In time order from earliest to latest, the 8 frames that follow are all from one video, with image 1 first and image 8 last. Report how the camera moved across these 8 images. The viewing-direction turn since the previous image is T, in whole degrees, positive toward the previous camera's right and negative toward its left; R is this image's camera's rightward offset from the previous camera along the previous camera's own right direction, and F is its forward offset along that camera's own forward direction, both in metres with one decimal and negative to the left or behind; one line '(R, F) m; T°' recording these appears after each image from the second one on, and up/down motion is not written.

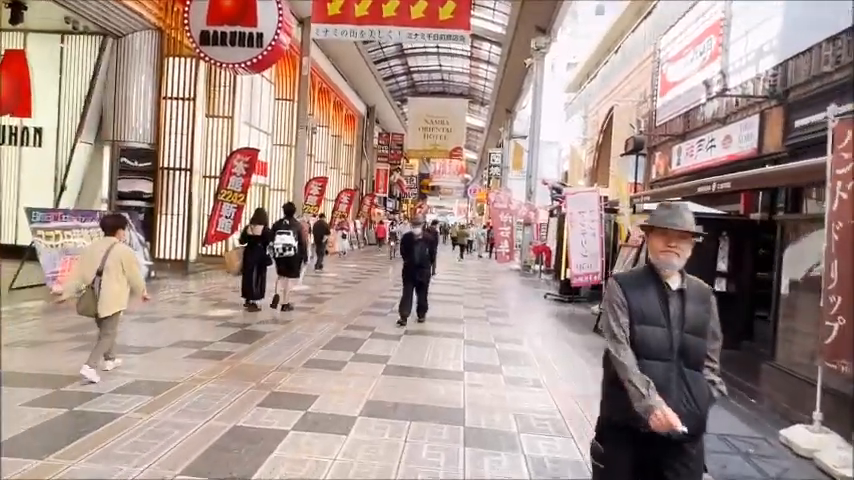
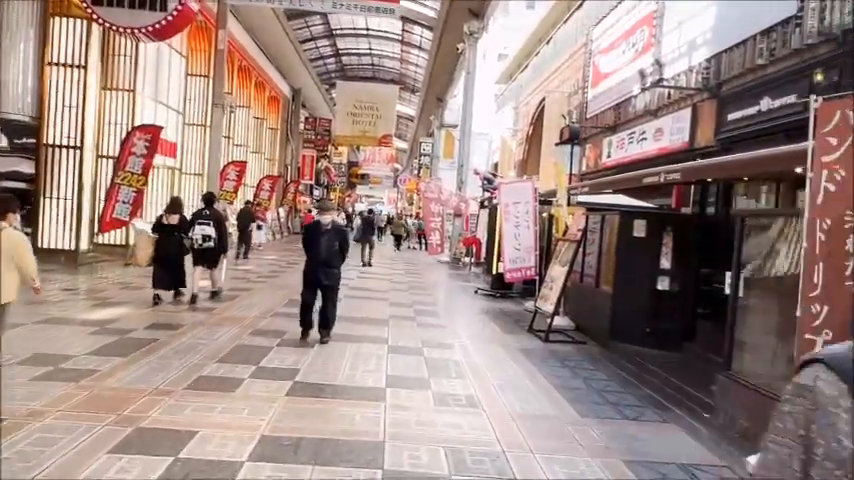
(+0.1, +0.9) m; +7°
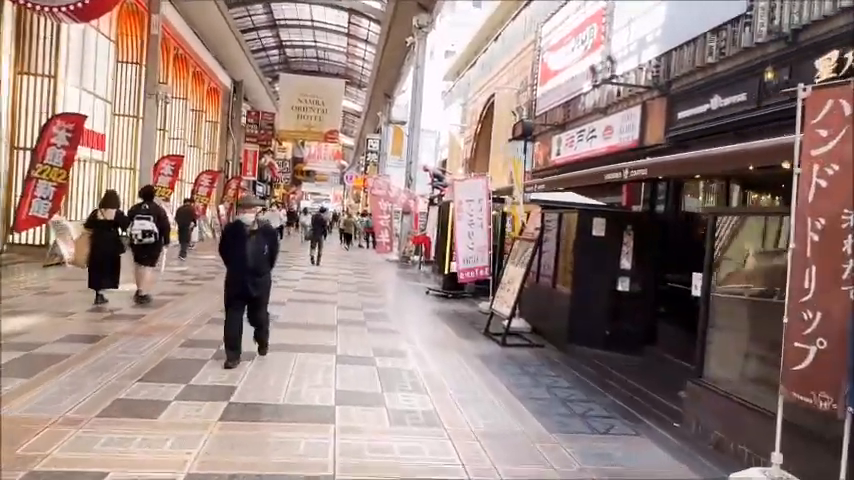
(-0.1, +0.5) m; +5°
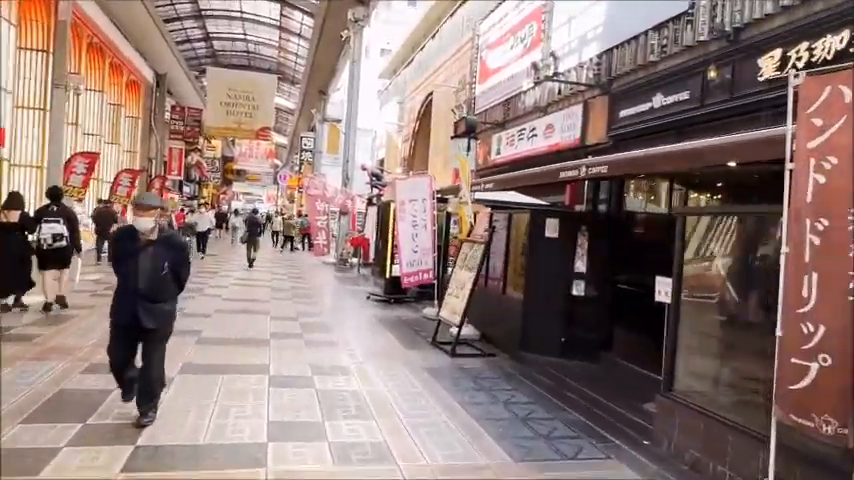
(-0.1, +0.6) m; +6°
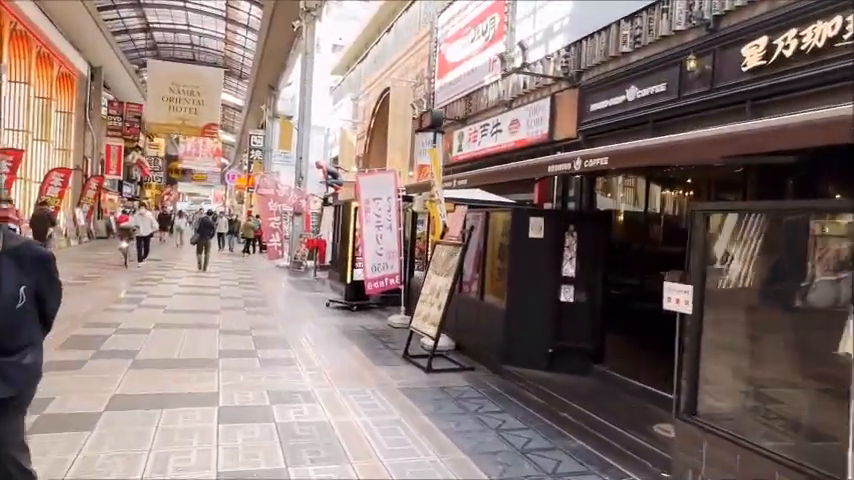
(-0.2, +0.7) m; +5°
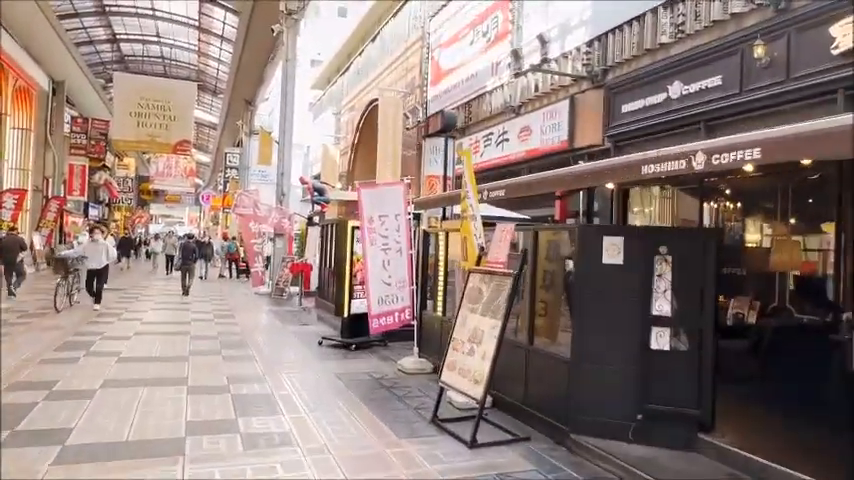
(-0.5, +1.6) m; +2°
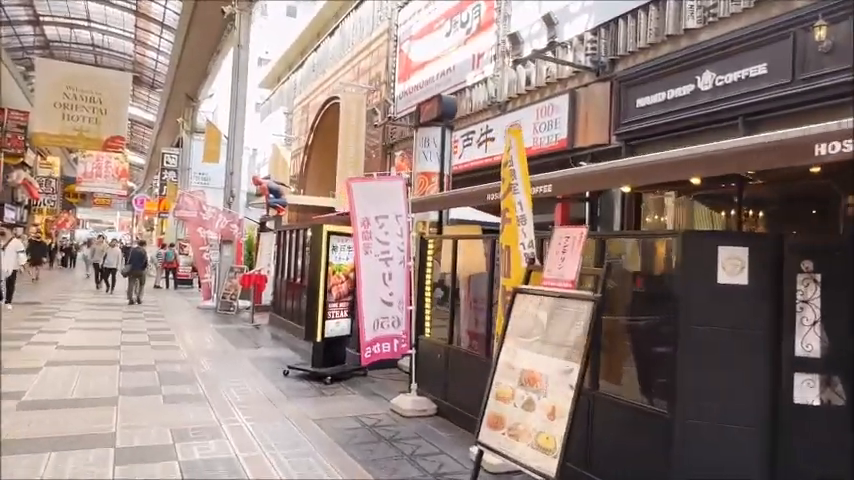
(-0.6, +1.4) m; +6°
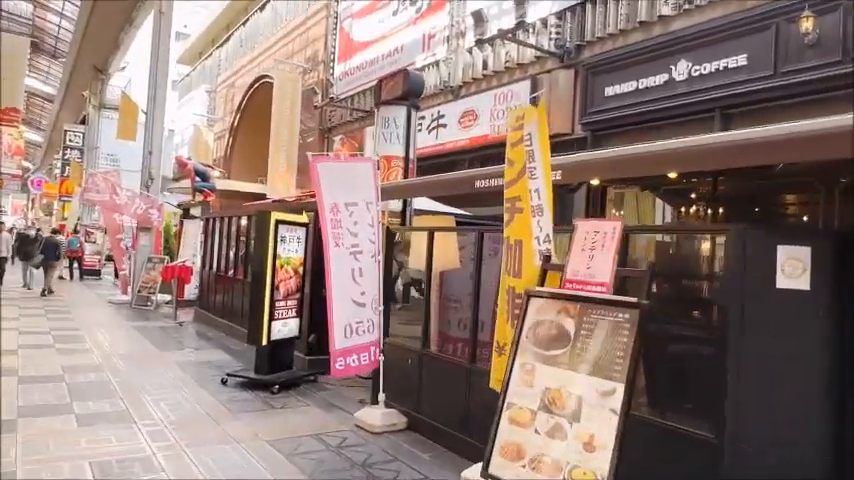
(-0.4, +0.7) m; +8°
